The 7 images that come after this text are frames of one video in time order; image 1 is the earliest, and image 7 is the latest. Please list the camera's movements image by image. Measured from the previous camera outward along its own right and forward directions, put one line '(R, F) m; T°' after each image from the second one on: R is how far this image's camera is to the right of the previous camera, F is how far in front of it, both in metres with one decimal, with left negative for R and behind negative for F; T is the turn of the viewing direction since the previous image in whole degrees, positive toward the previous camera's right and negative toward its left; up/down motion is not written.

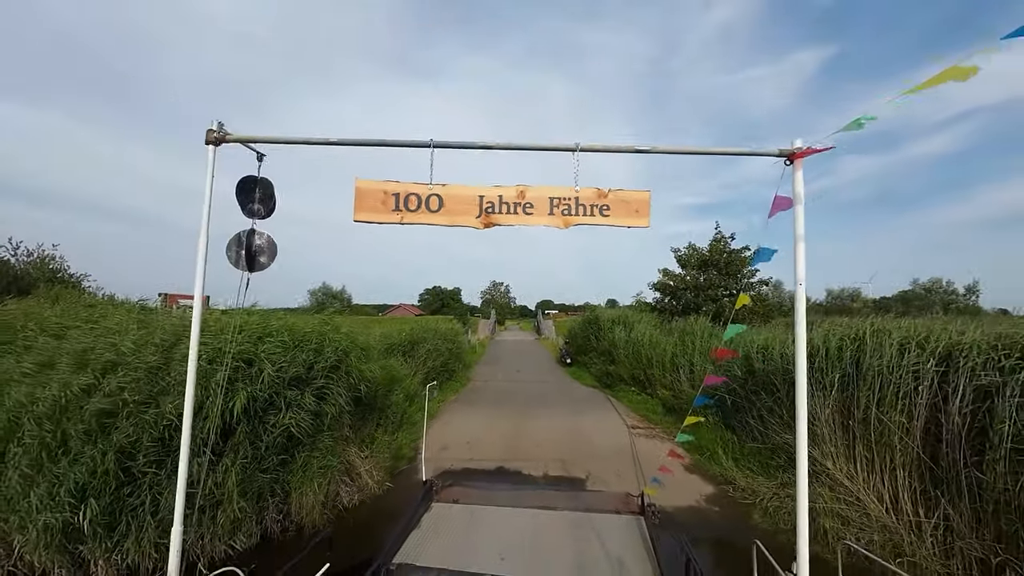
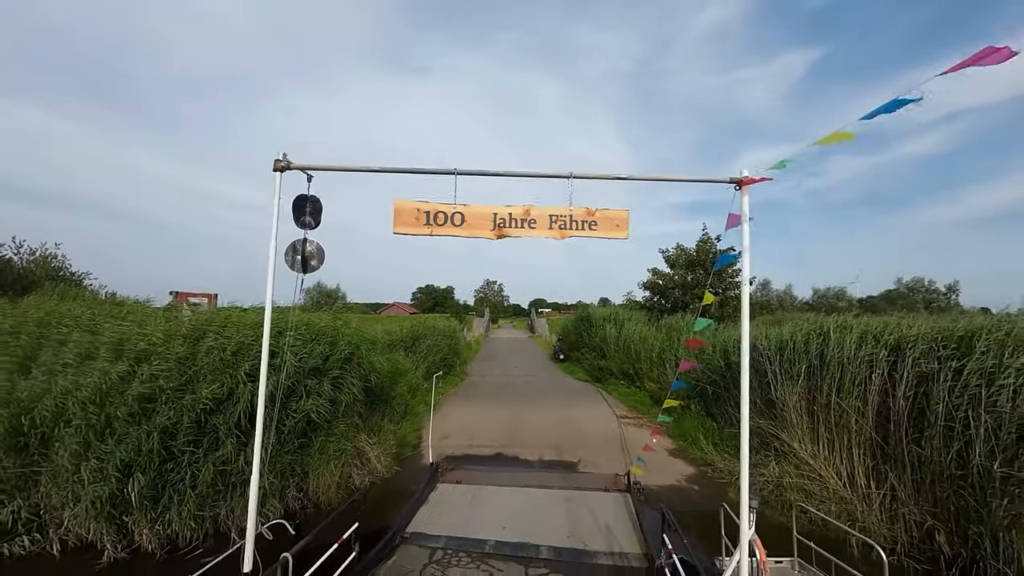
(-0.1, -0.7) m; +1°
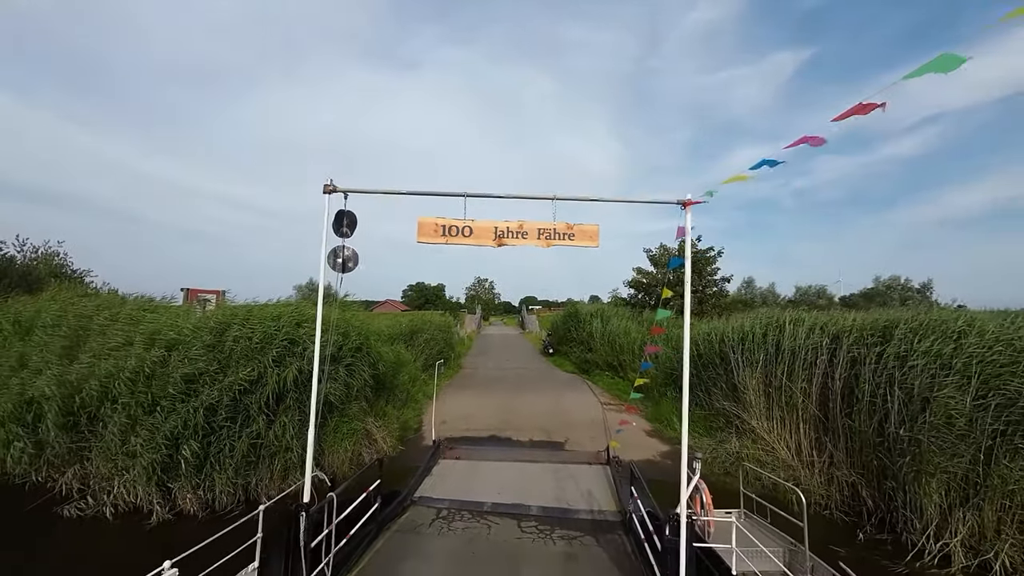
(-0.1, -1.1) m; +1°
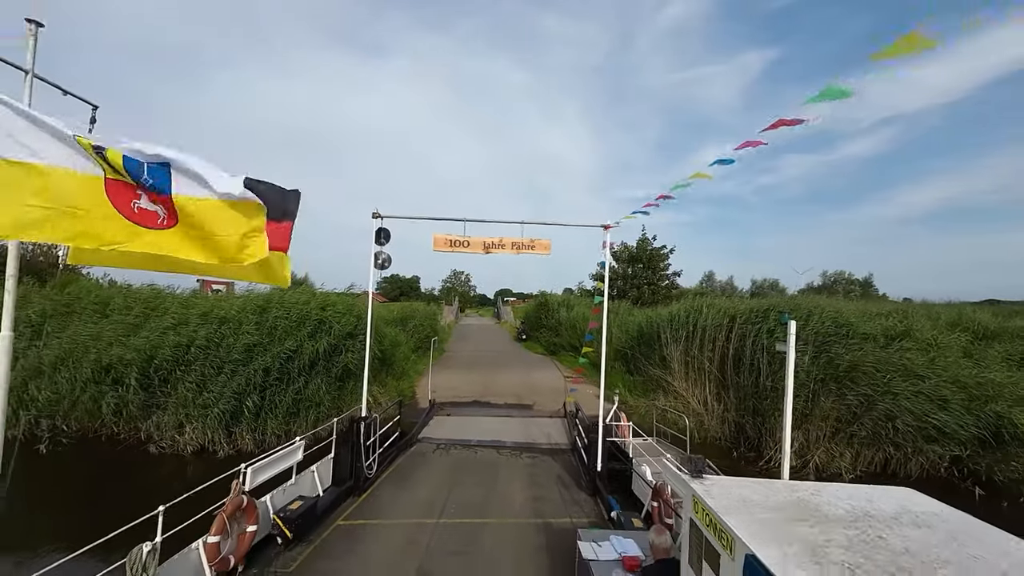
(-0.1, -2.6) m; +3°
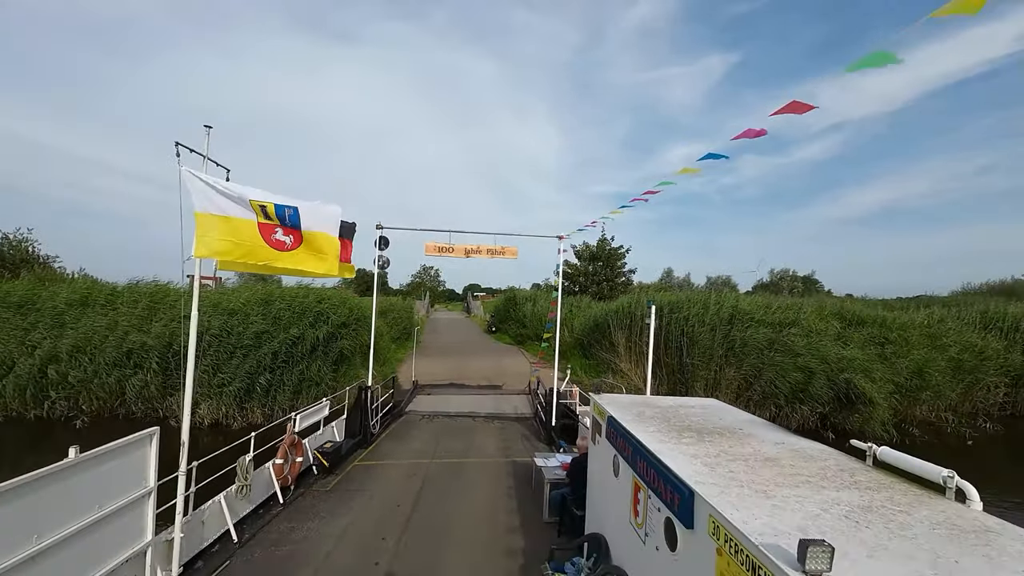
(-0.1, -2.0) m; +4°
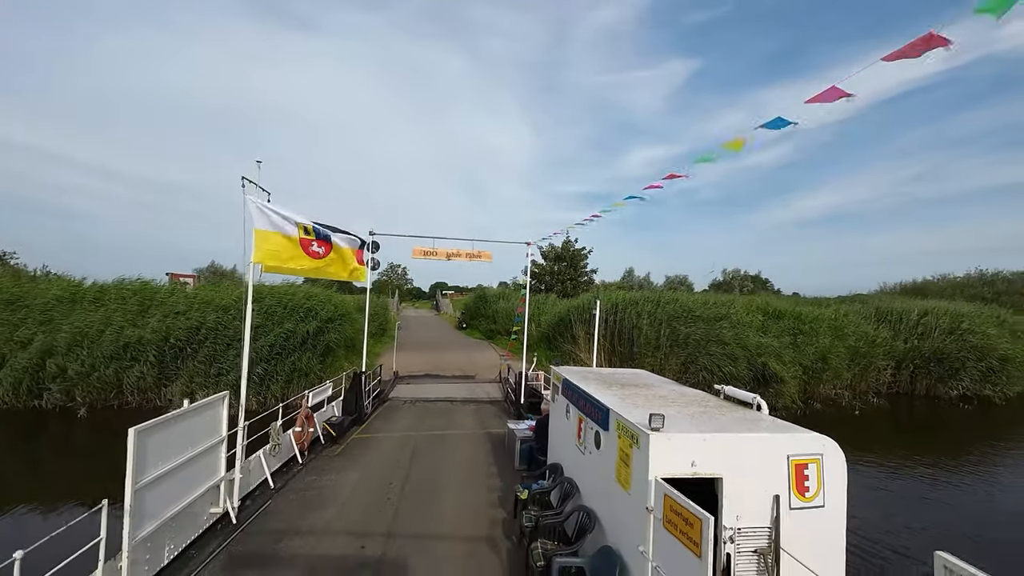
(-0.2, -1.6) m; +5°
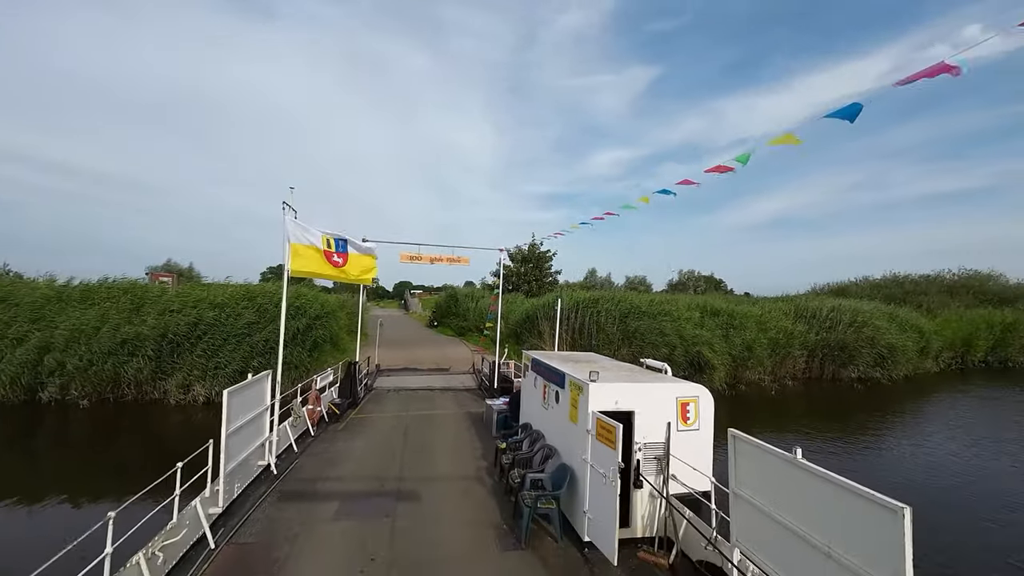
(-0.3, -1.8) m; +5°
